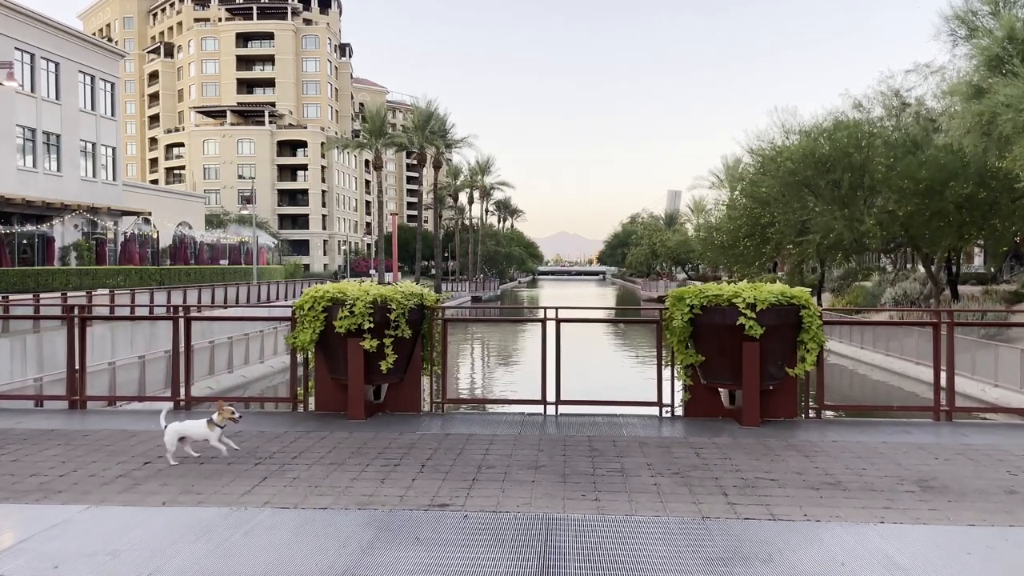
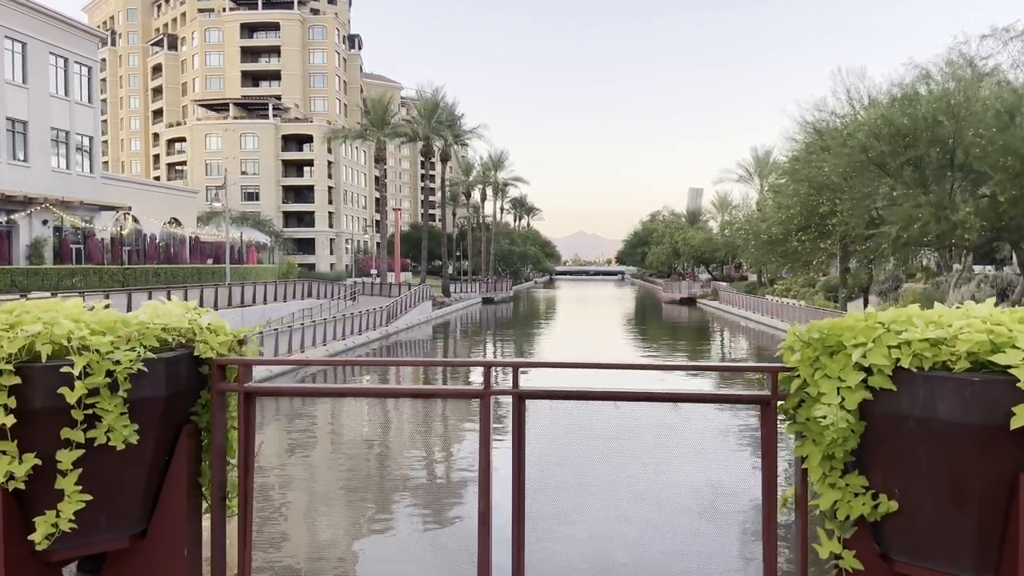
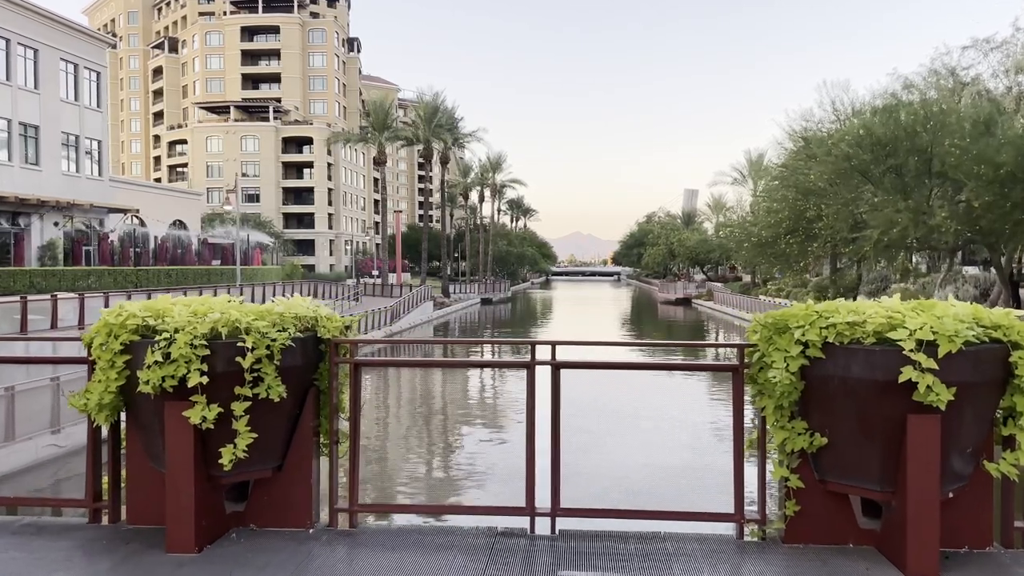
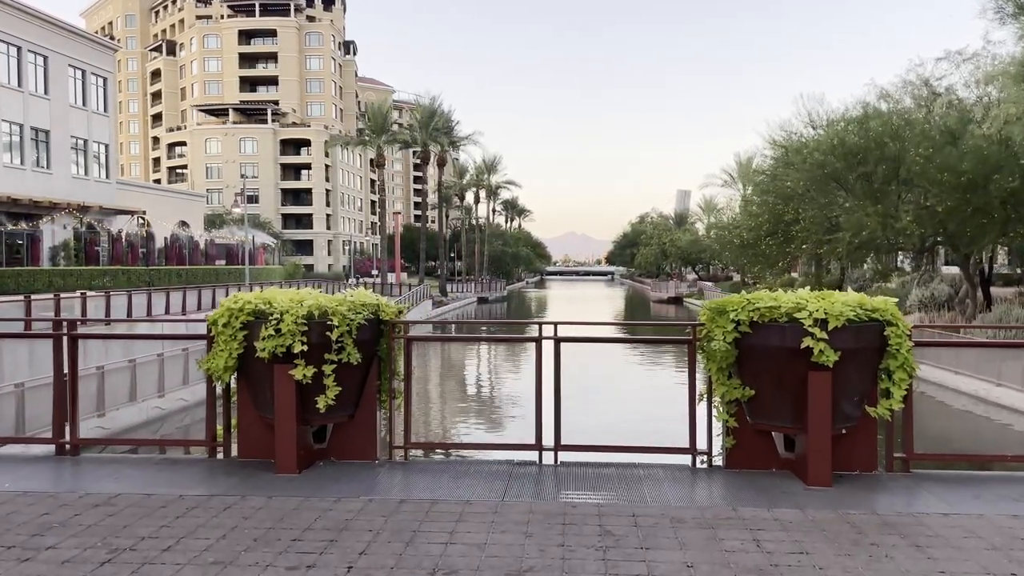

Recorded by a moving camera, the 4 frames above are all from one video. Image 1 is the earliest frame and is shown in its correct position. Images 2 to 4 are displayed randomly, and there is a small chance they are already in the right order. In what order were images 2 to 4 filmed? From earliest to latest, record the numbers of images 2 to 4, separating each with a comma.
4, 3, 2
